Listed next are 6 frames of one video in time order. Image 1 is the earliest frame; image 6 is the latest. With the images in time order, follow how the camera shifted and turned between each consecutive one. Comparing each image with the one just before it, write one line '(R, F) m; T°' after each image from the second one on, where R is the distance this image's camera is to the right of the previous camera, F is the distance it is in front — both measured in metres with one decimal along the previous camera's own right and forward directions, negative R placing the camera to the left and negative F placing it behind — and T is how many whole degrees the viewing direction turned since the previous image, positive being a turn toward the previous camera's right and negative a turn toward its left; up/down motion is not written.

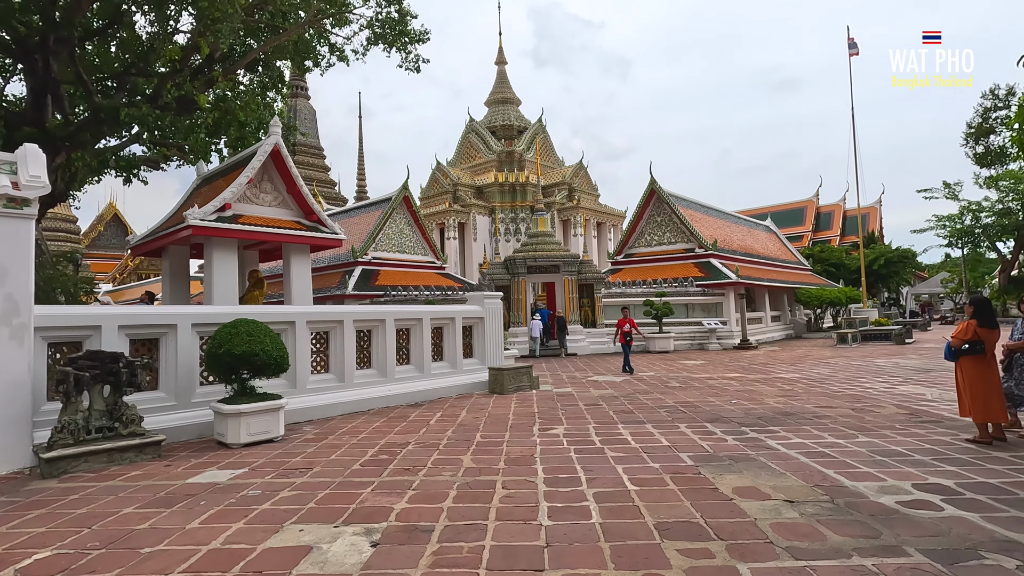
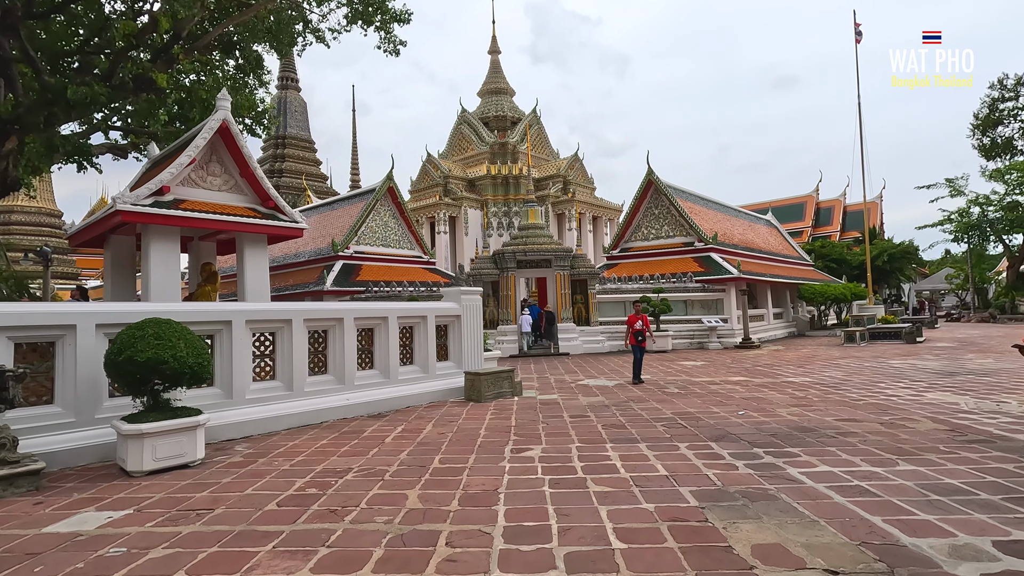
(+0.3, +0.9) m; 0°
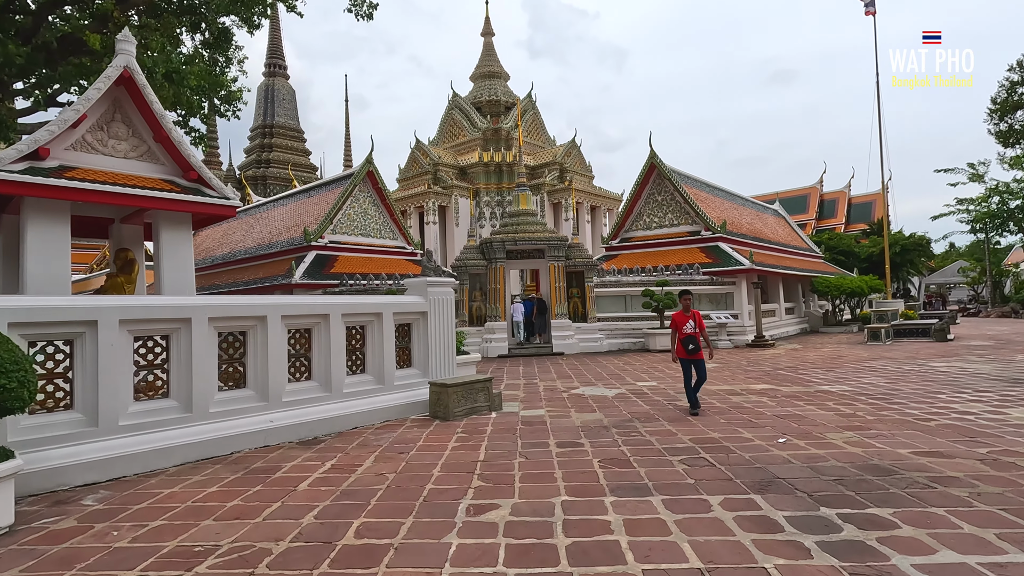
(+0.2, +1.4) m; 0°
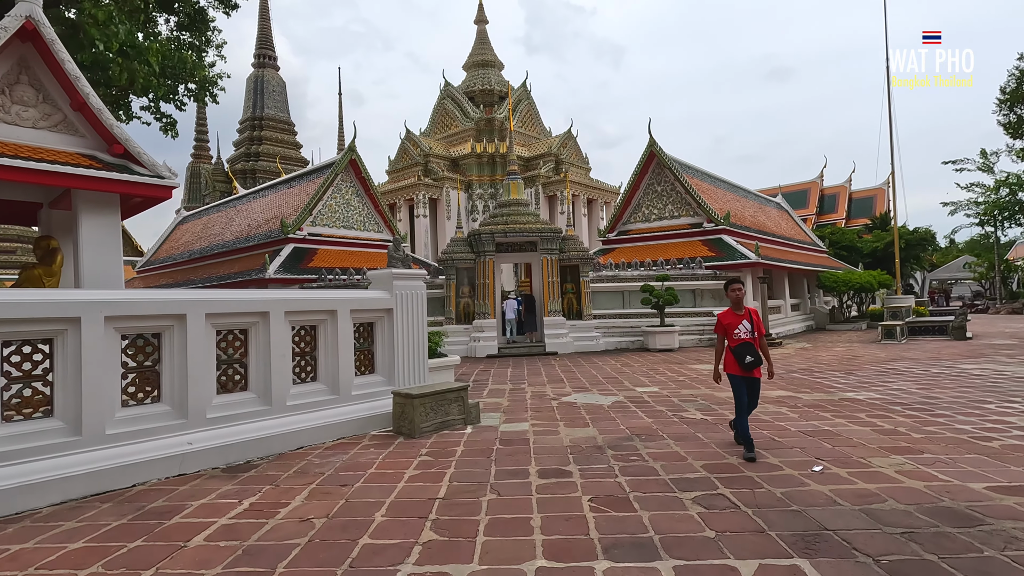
(+0.2, +0.9) m; 0°
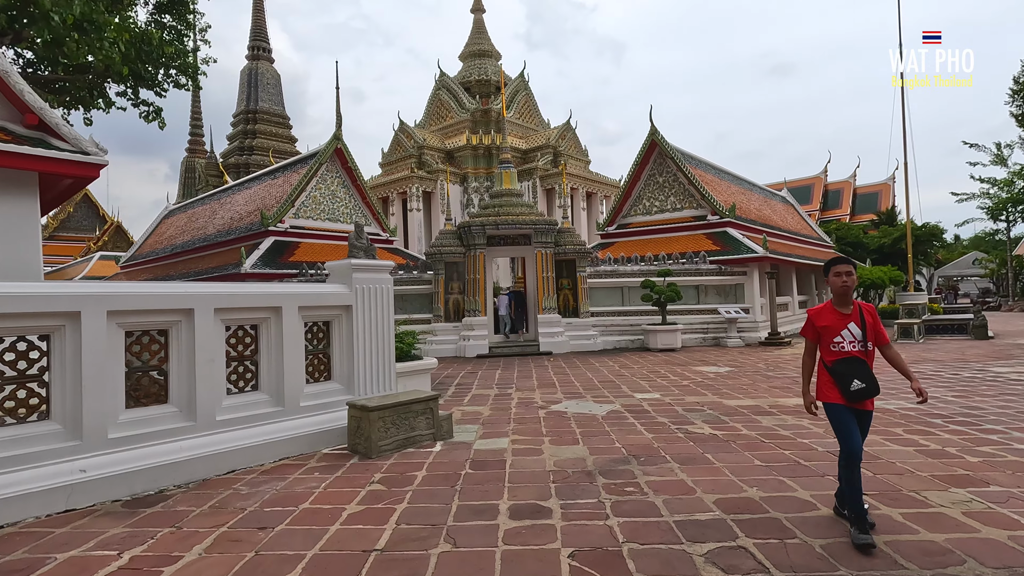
(+0.2, +0.7) m; 0°
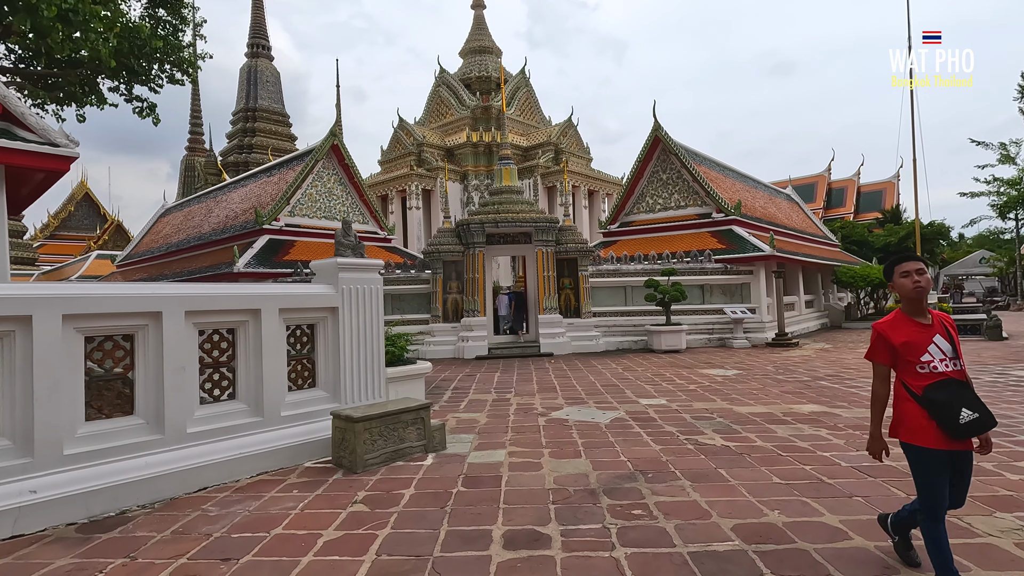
(0.0, +0.3) m; 0°
